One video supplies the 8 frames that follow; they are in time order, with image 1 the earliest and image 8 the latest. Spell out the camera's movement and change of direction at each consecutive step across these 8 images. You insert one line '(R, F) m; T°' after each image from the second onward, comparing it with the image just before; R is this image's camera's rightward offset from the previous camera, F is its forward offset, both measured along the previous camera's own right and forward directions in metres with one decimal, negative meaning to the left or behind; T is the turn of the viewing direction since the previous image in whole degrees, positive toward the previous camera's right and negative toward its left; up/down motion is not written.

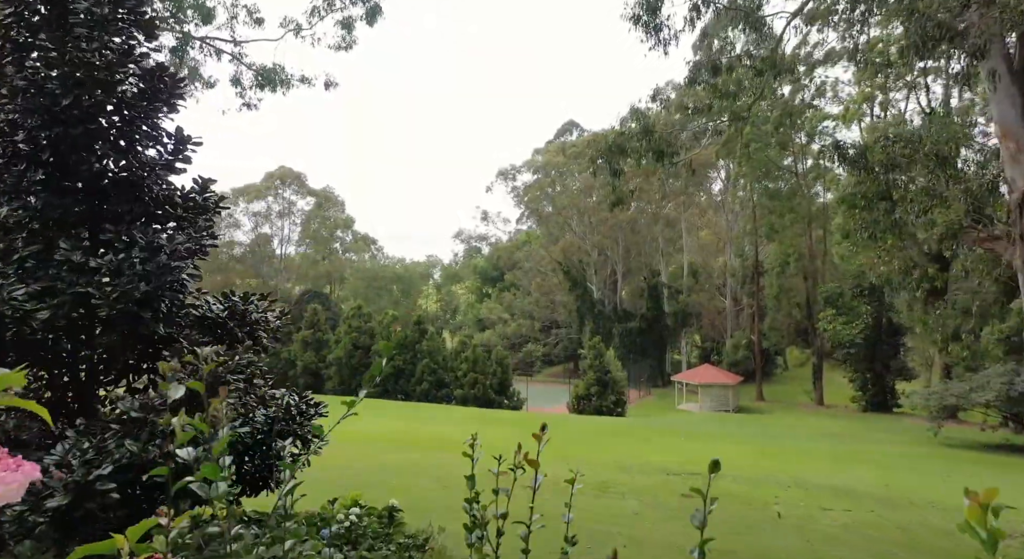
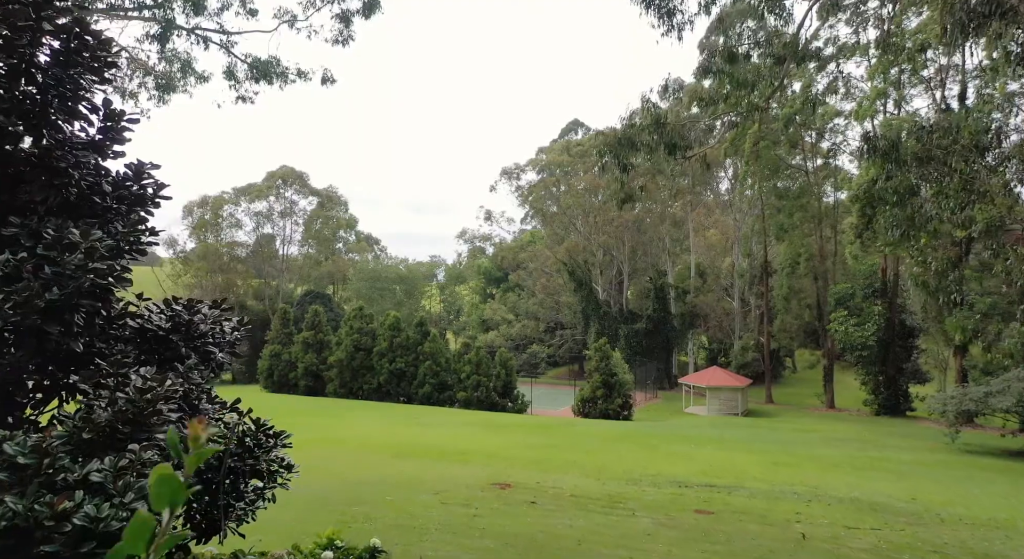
(0.0, +0.6) m; 0°
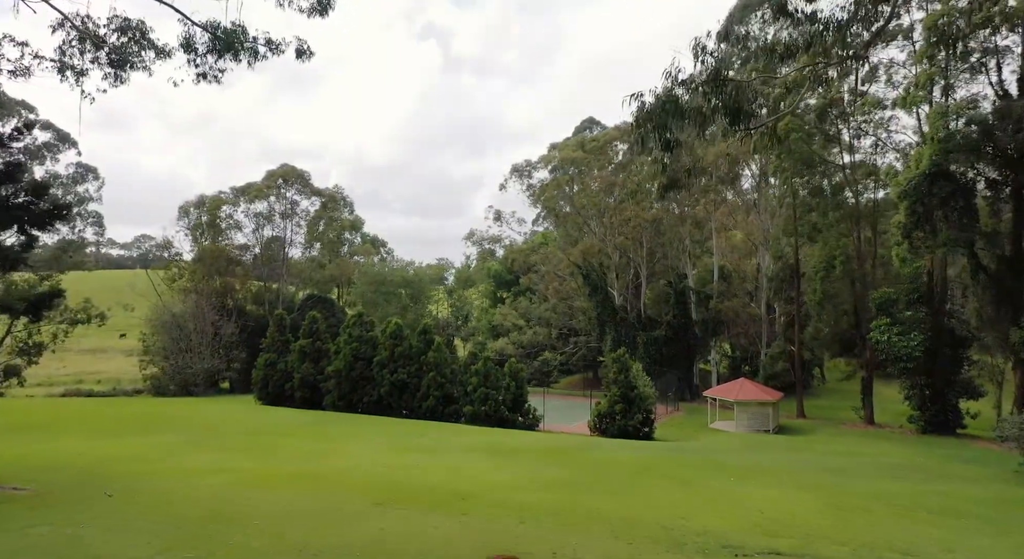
(0.0, +2.3) m; -1°
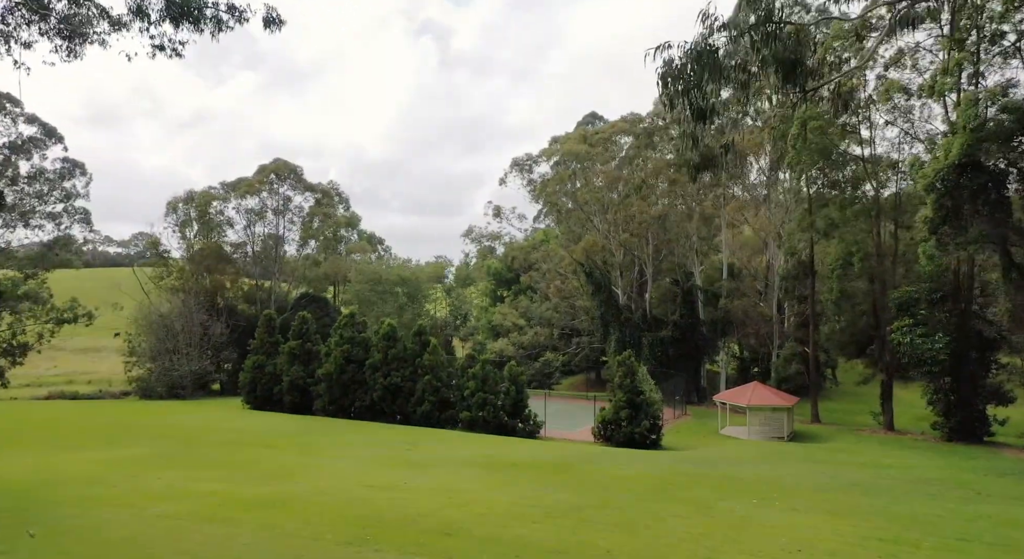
(+0.1, +1.5) m; 0°
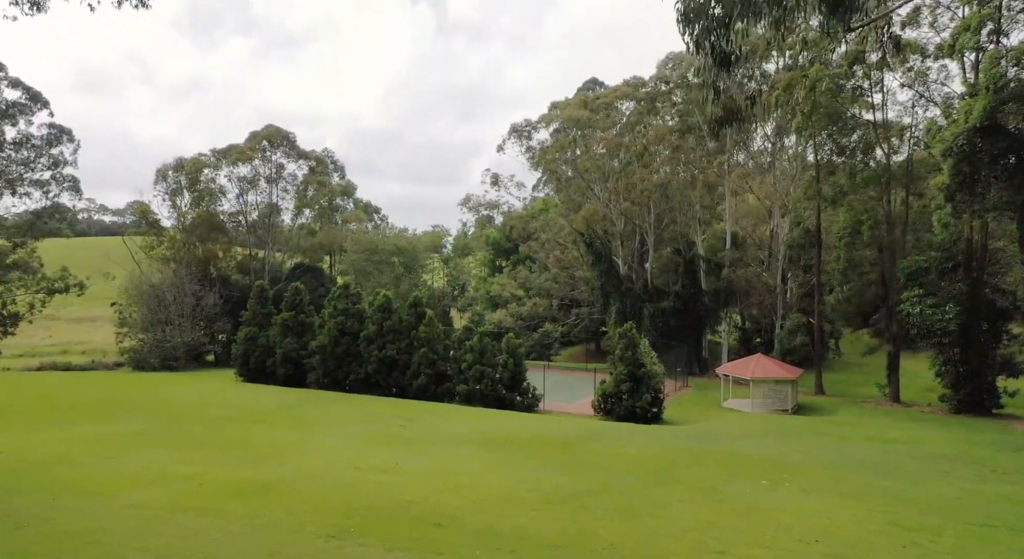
(0.0, +0.8) m; 0°
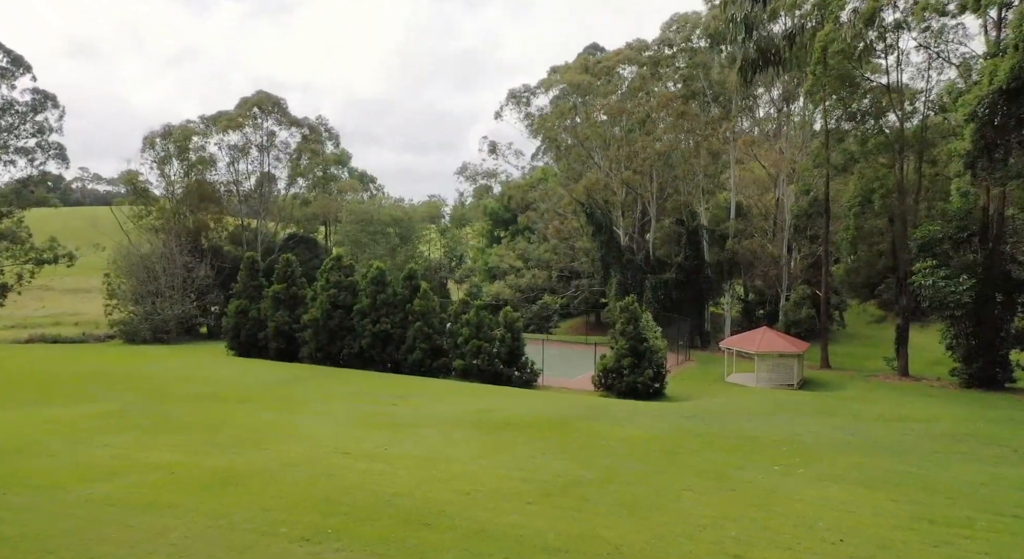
(0.0, +0.9) m; 0°
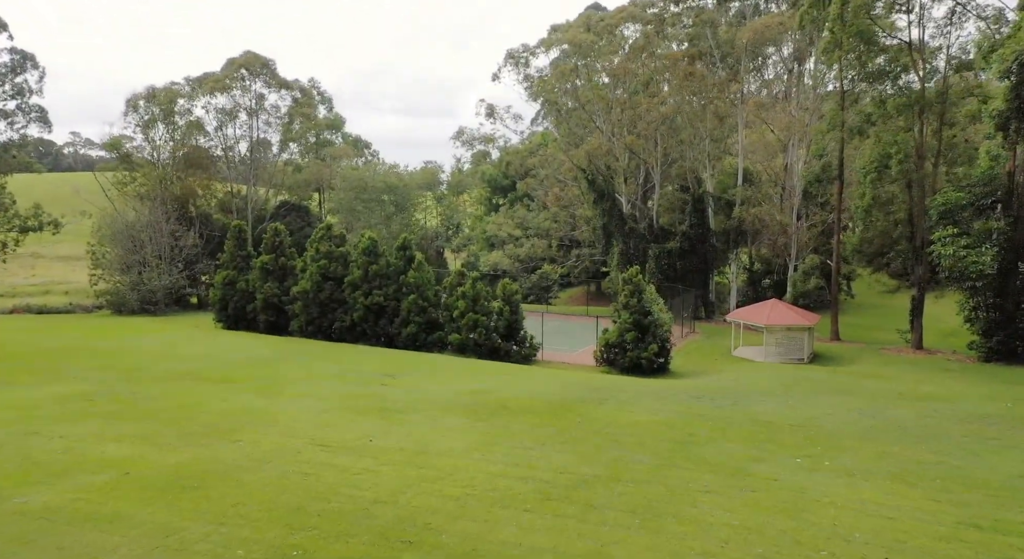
(0.0, +1.1) m; 0°
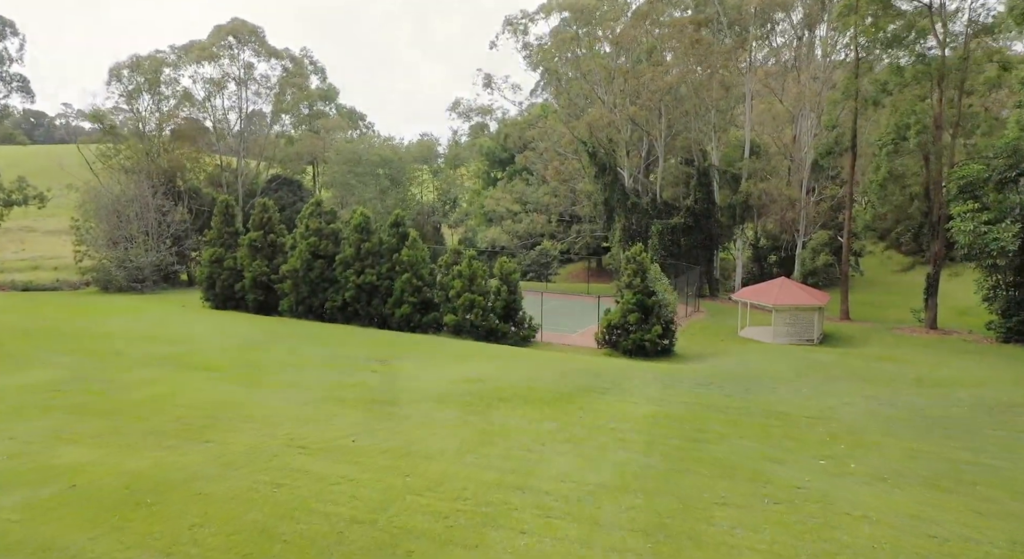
(0.0, +1.0) m; 0°
